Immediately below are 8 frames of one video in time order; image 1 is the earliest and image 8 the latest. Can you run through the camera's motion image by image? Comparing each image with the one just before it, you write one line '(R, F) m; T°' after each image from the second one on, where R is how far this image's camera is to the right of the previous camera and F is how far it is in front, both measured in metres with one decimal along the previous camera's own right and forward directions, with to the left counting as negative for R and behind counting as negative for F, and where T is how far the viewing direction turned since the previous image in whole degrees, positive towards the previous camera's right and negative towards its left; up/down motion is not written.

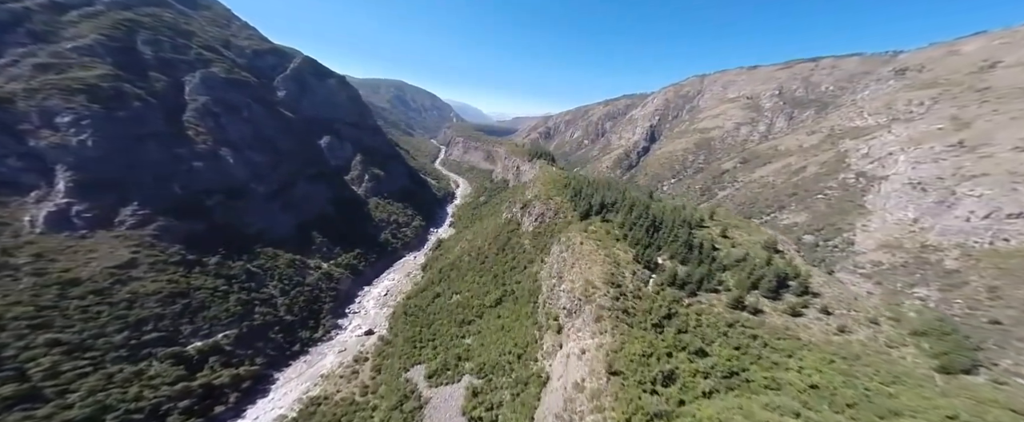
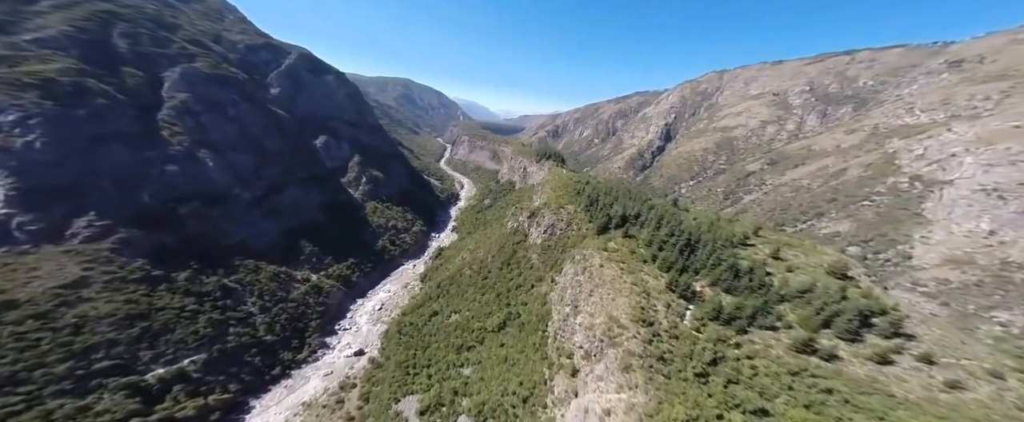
(+0.2, +6.1) m; -1°
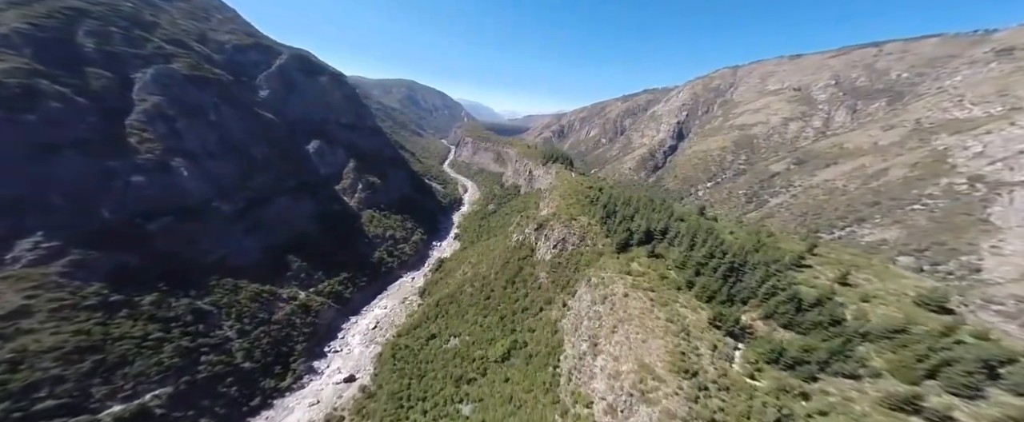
(+0.1, +5.2) m; -1°
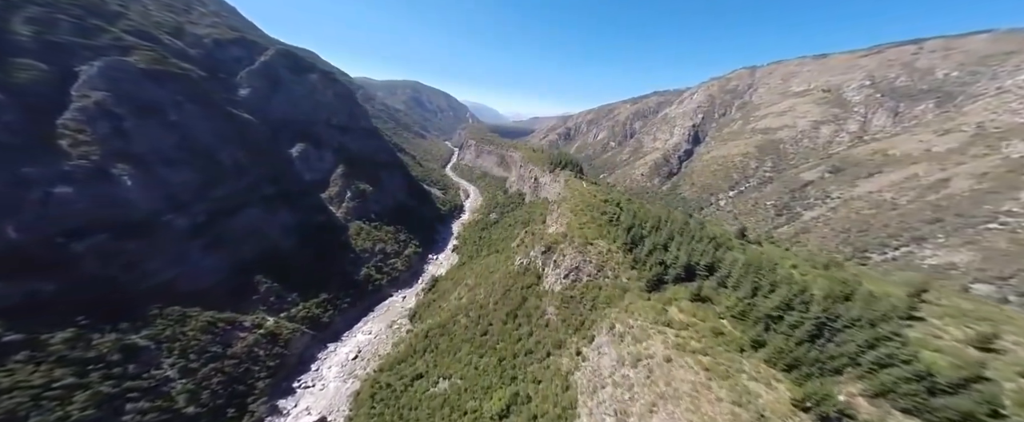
(+0.3, +6.7) m; -1°
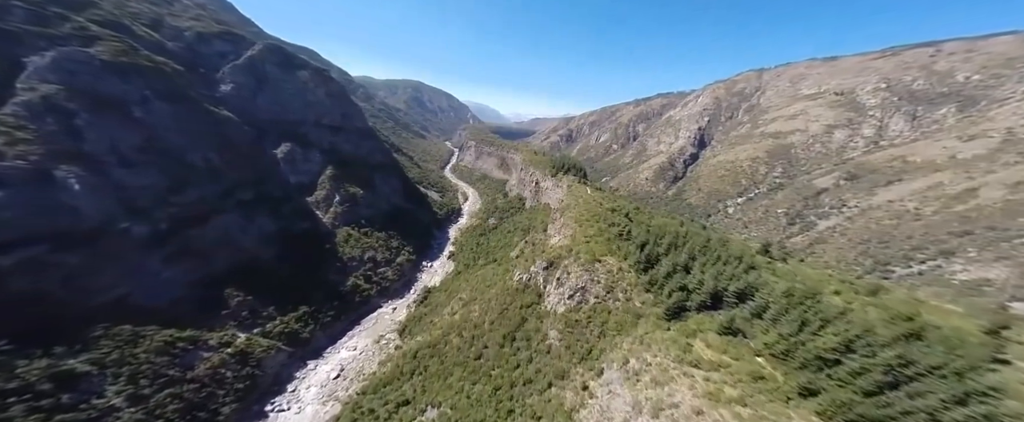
(+0.1, +3.4) m; 0°
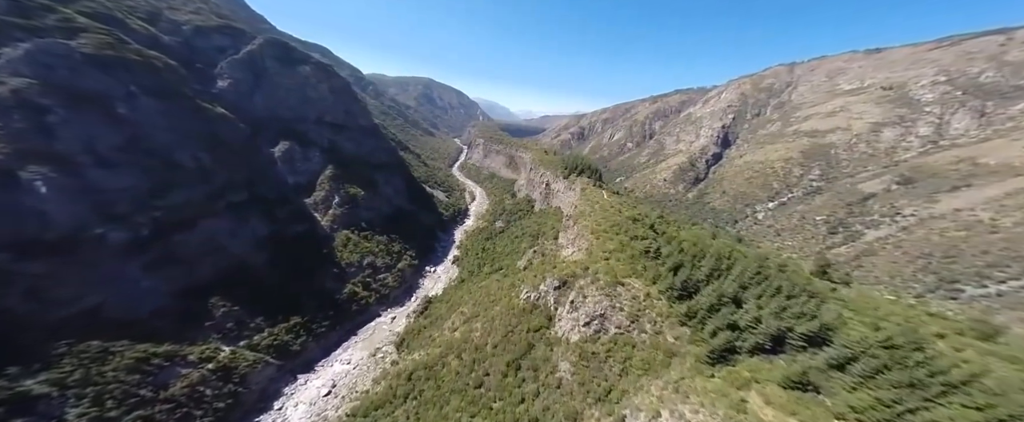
(+0.6, +4.3) m; -2°
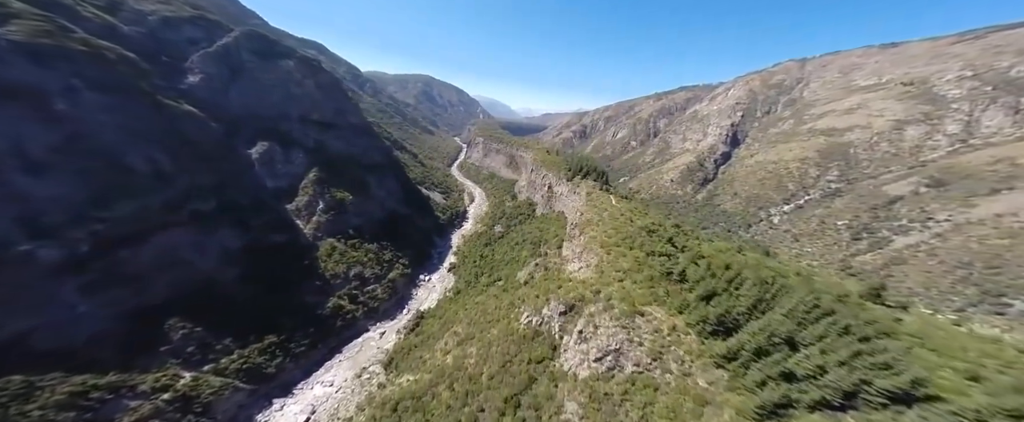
(+0.2, +4.0) m; 0°
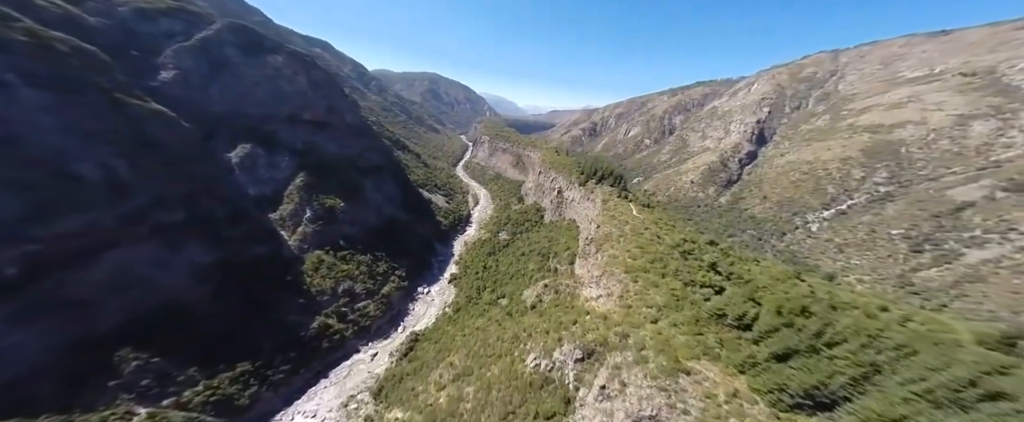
(+0.5, +5.2) m; -2°
